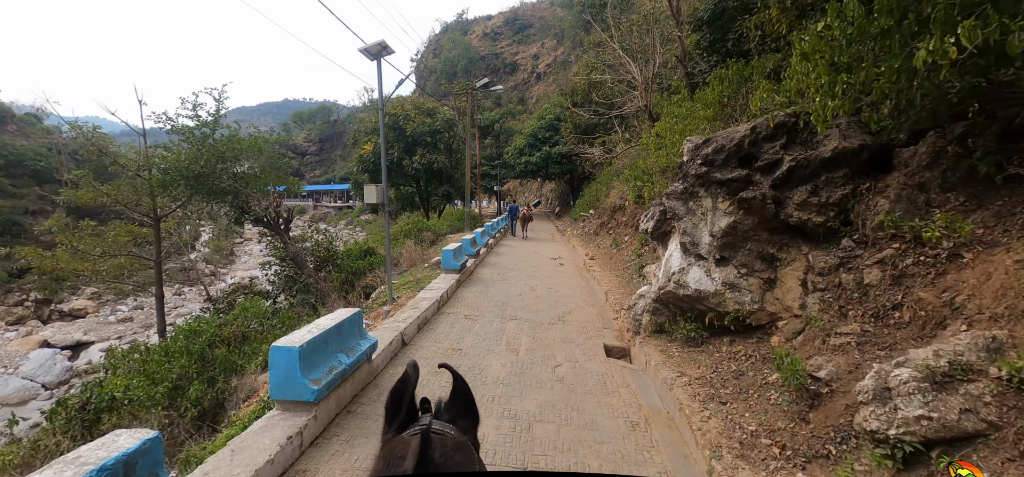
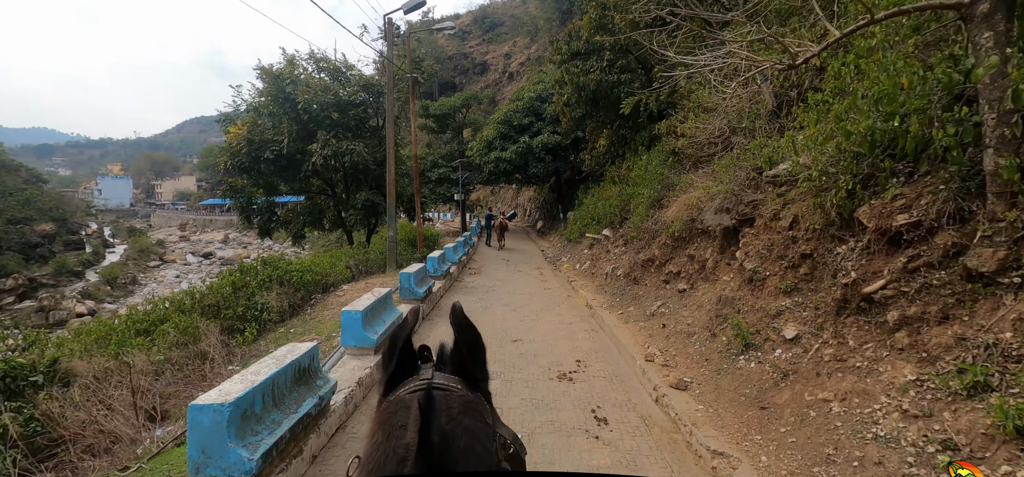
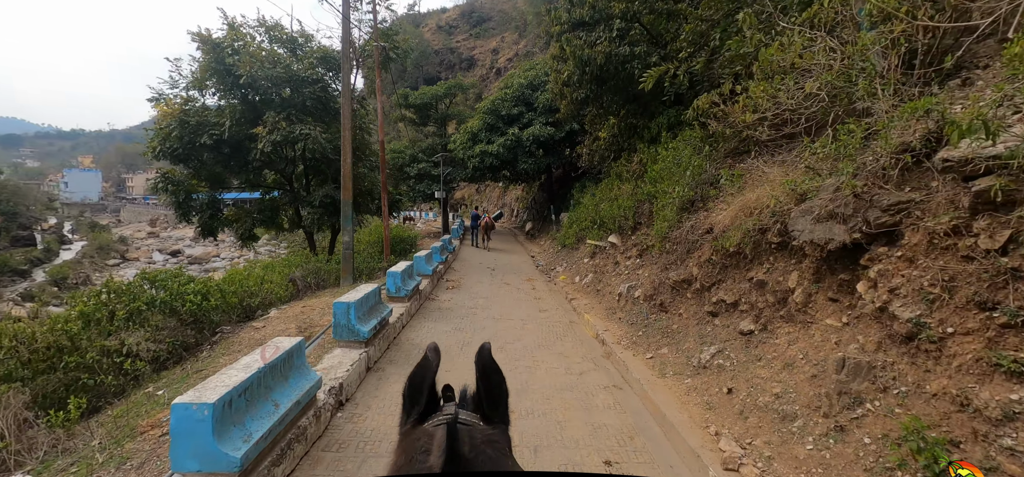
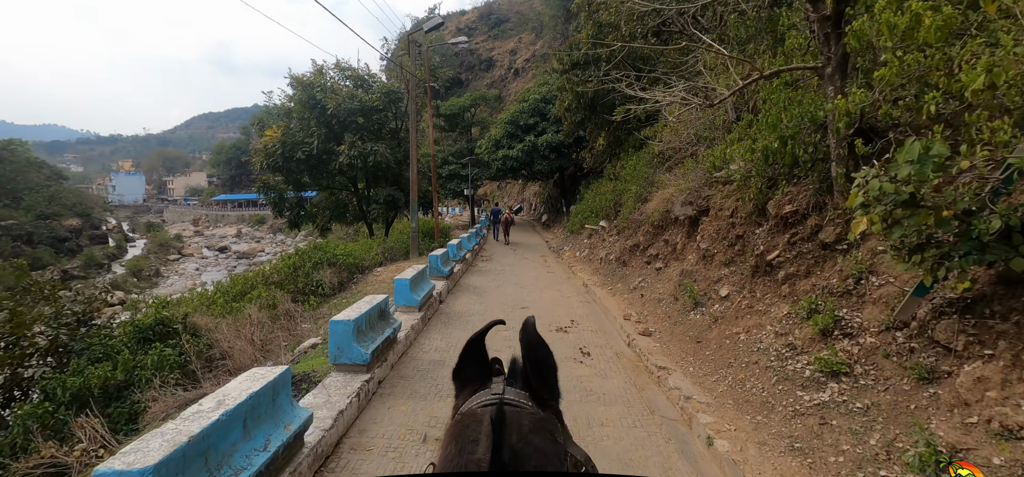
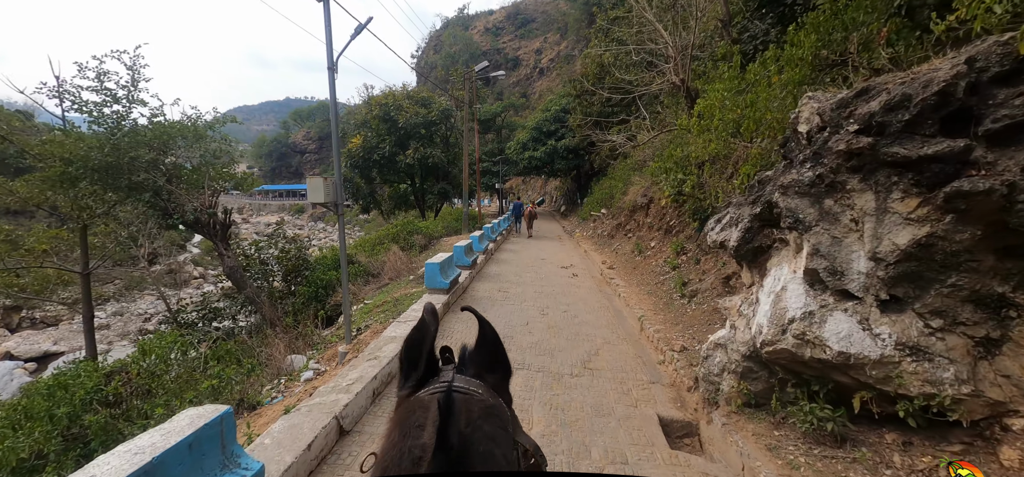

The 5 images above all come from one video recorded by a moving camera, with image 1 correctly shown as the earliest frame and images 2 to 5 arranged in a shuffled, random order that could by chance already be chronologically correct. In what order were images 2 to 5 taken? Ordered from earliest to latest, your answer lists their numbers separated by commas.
5, 4, 2, 3
